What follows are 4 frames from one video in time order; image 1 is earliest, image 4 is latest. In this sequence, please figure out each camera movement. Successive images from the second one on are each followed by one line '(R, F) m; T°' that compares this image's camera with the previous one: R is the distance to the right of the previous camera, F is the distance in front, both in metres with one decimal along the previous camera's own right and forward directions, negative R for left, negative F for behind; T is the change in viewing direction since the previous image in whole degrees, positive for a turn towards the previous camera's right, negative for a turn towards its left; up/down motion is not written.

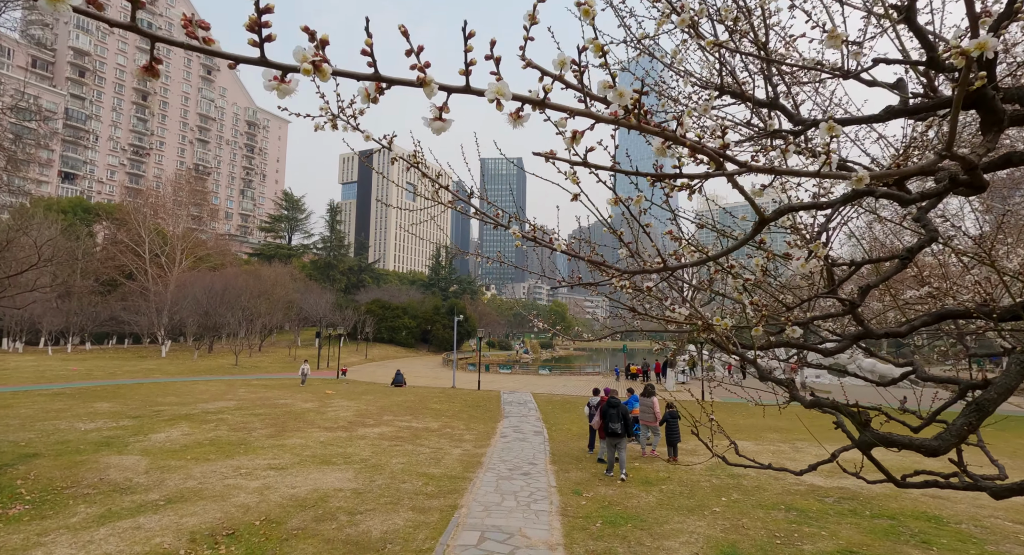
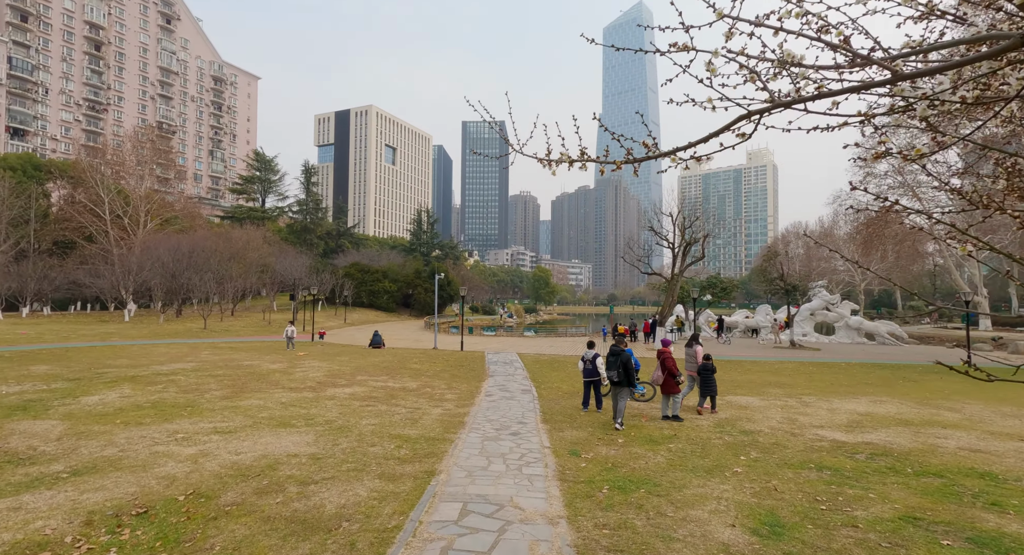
(0.0, +1.3) m; +2°
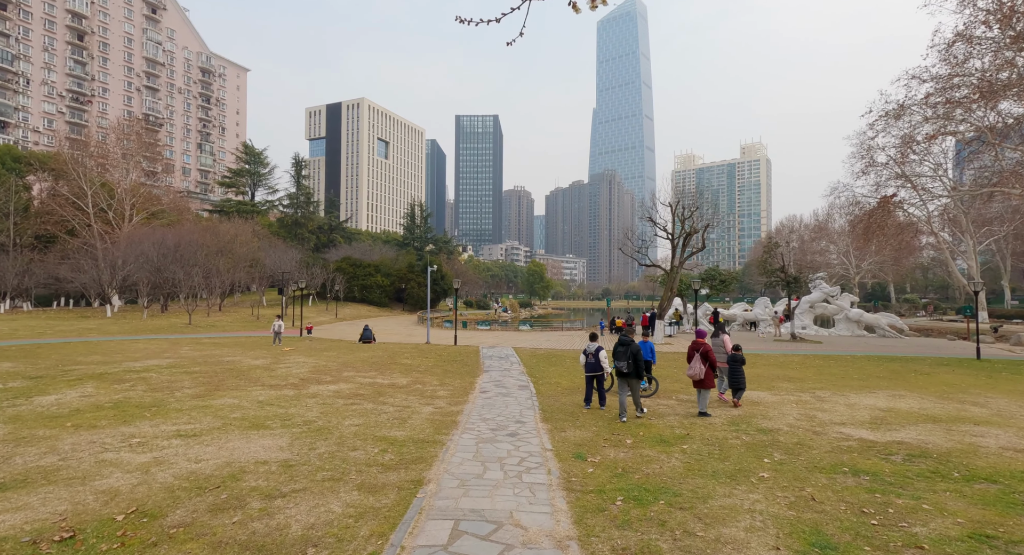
(0.0, +0.7) m; +1°
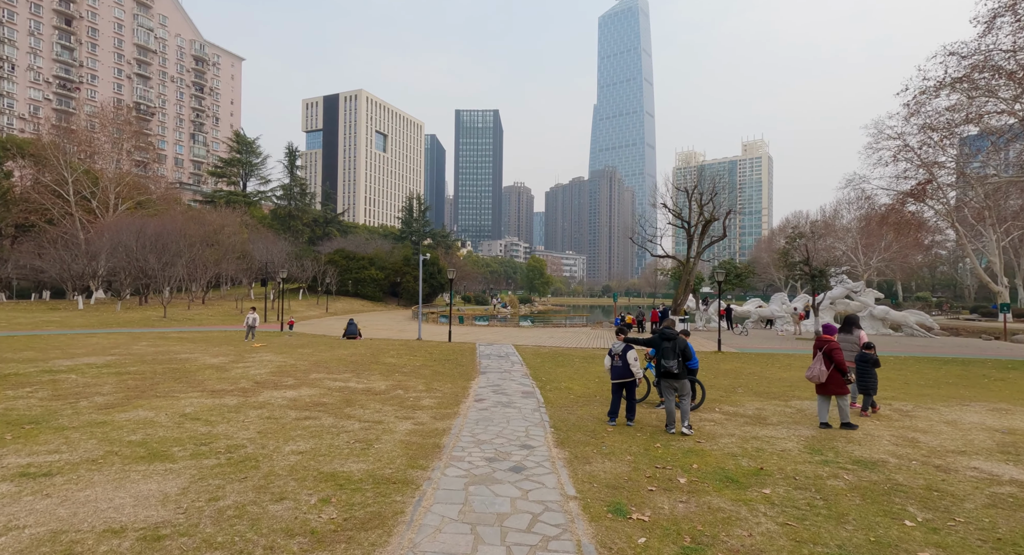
(-0.1, +2.1) m; 0°
